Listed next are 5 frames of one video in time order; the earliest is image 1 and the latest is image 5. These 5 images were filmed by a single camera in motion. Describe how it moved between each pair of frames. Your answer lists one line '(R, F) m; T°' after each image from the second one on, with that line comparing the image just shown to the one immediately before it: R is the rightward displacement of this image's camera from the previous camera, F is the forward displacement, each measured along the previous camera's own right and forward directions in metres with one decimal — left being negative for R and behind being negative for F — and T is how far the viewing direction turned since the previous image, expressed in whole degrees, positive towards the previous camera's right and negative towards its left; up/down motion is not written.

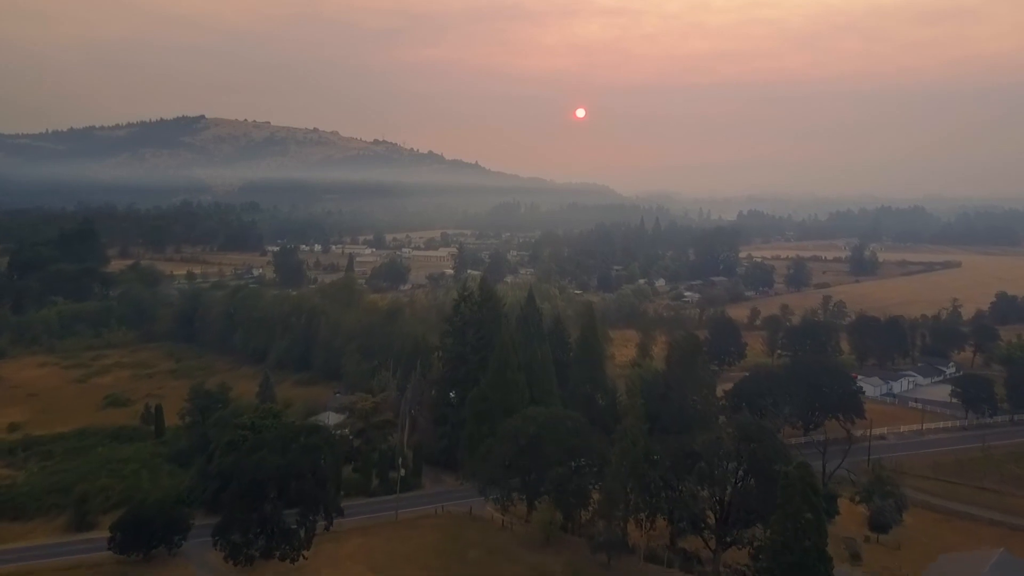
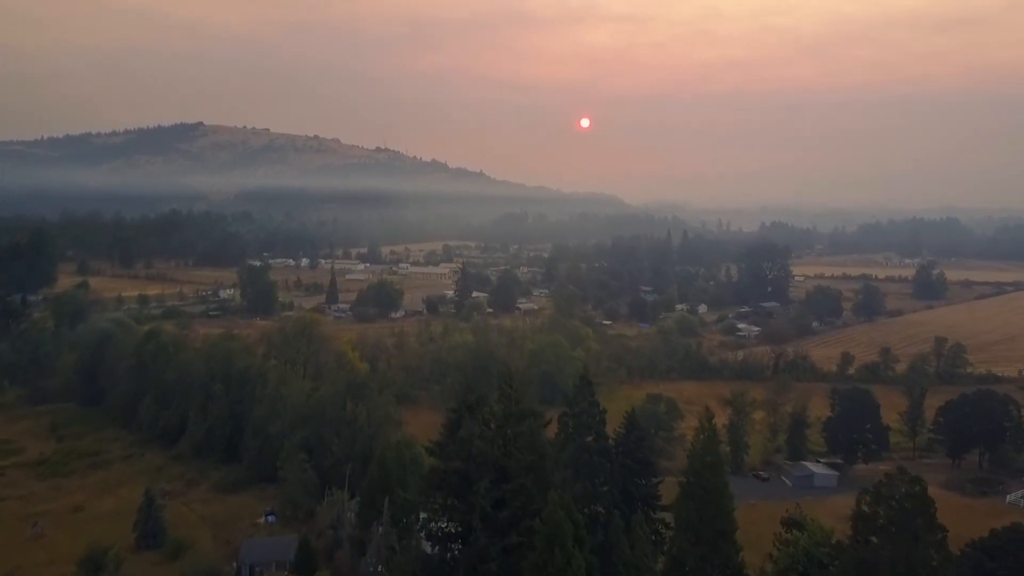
(-0.5, +10.5) m; 0°
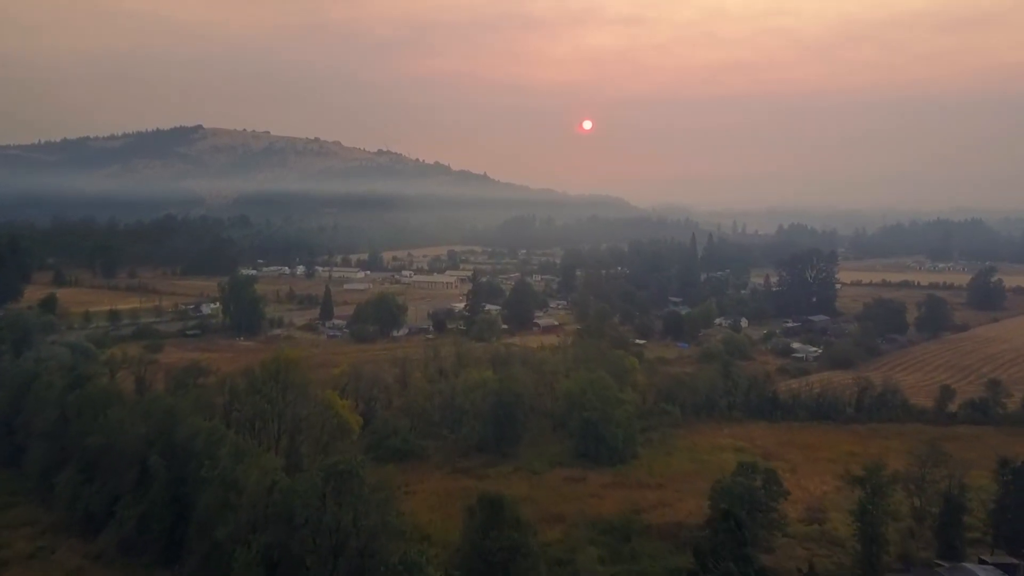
(-0.7, +6.2) m; 0°
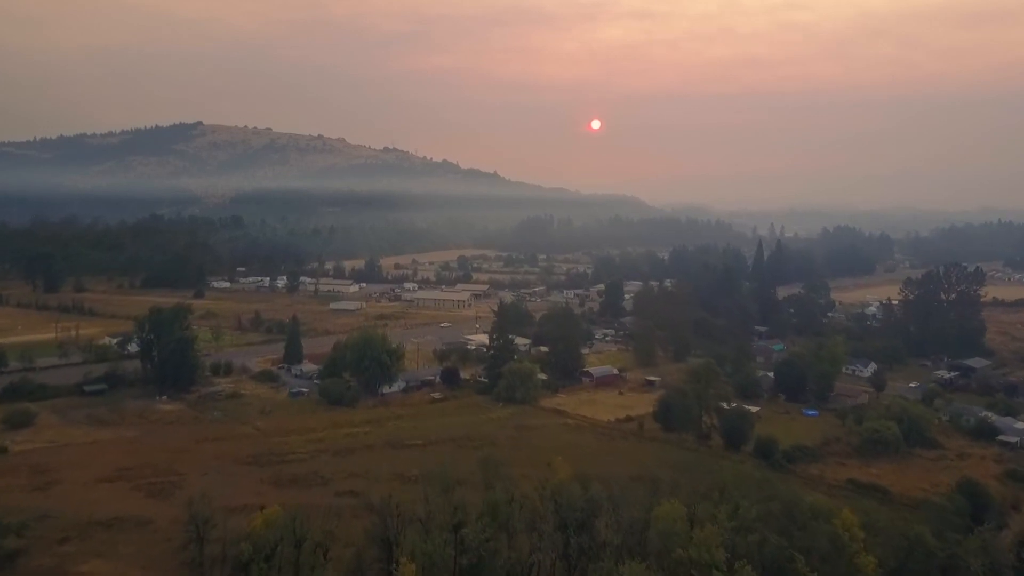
(-1.1, +14.0) m; 0°
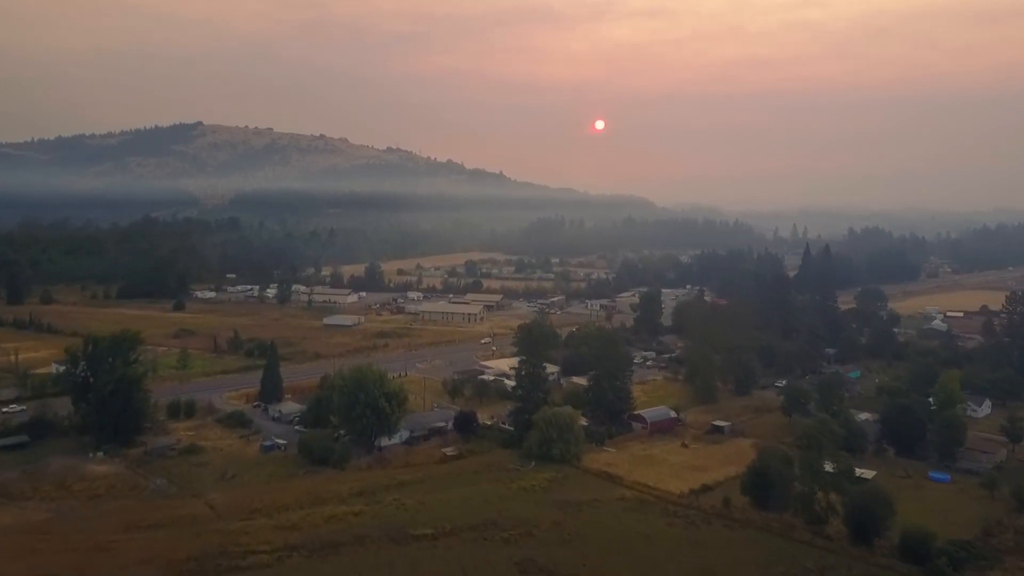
(-0.7, +6.9) m; 0°
